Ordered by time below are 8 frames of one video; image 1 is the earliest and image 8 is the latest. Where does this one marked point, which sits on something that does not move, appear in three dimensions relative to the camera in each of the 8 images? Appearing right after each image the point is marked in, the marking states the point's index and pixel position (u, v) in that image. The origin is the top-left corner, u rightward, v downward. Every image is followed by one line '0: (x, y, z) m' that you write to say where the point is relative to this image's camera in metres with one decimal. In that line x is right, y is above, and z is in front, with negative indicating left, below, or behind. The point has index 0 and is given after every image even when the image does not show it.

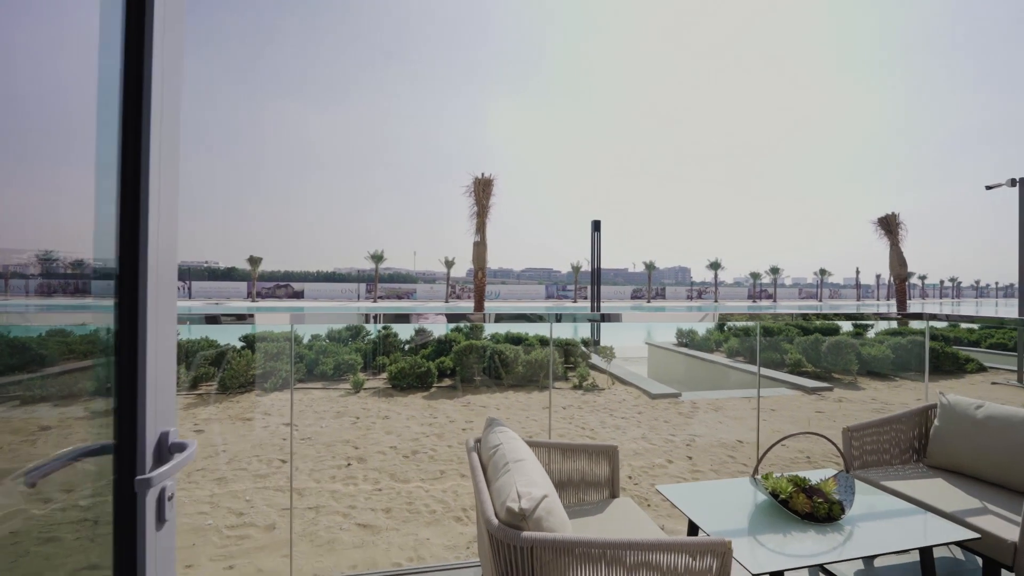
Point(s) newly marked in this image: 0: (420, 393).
0: (-0.8, -0.8, +3.8) m
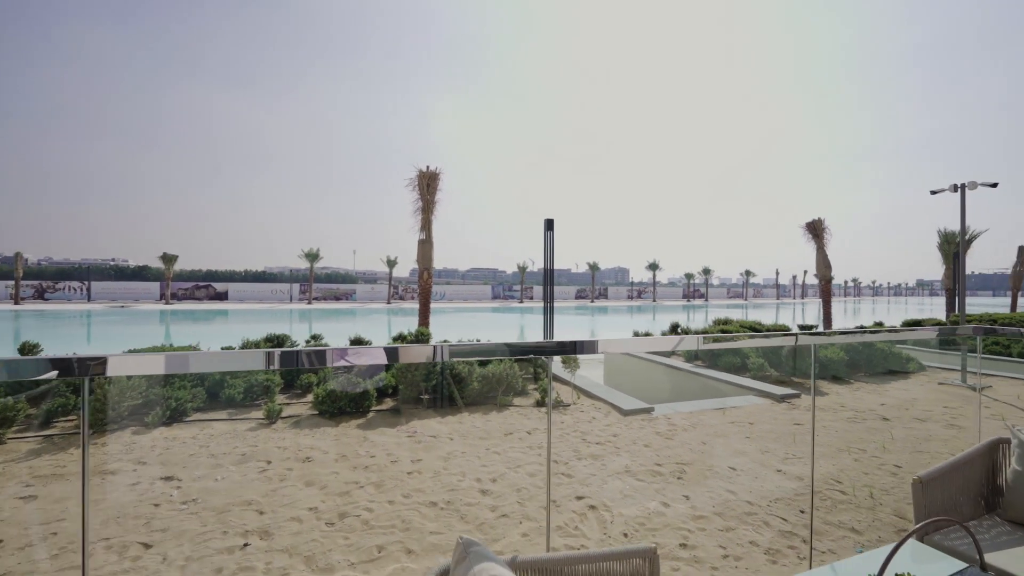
0: (-1.0, -0.9, +2.8) m
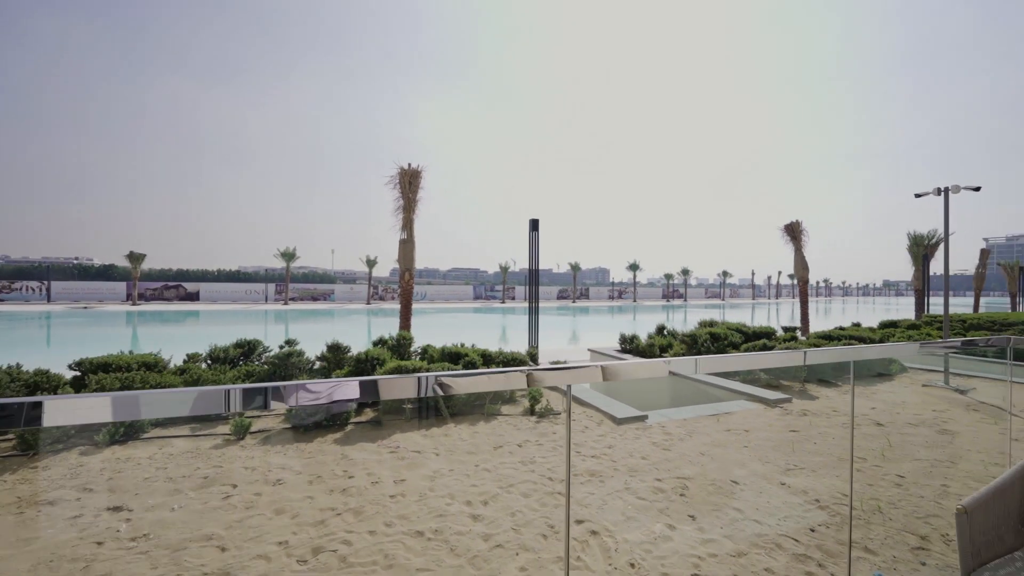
0: (-1.1, -0.9, +2.5) m
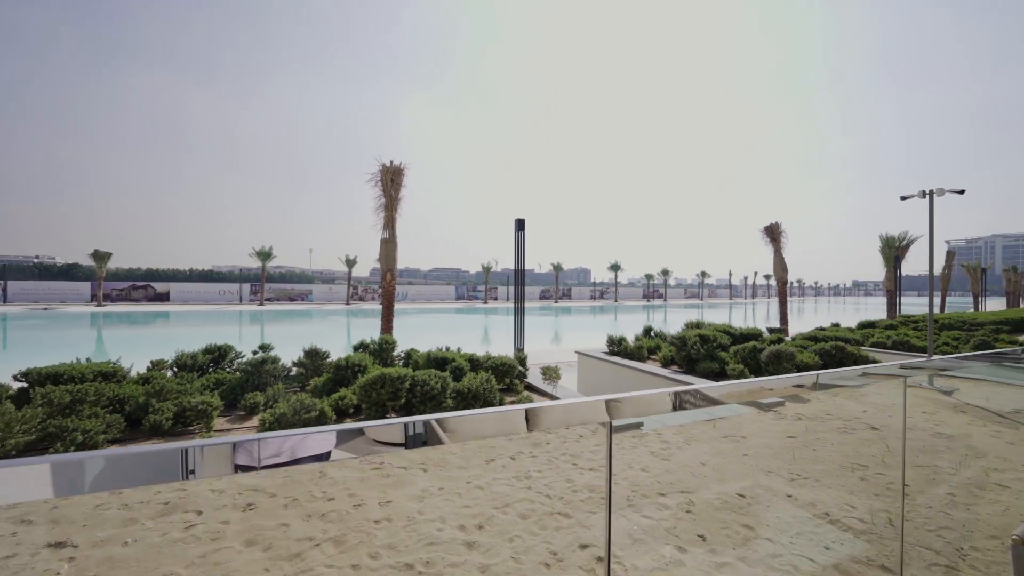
0: (-1.1, -1.0, +2.2) m
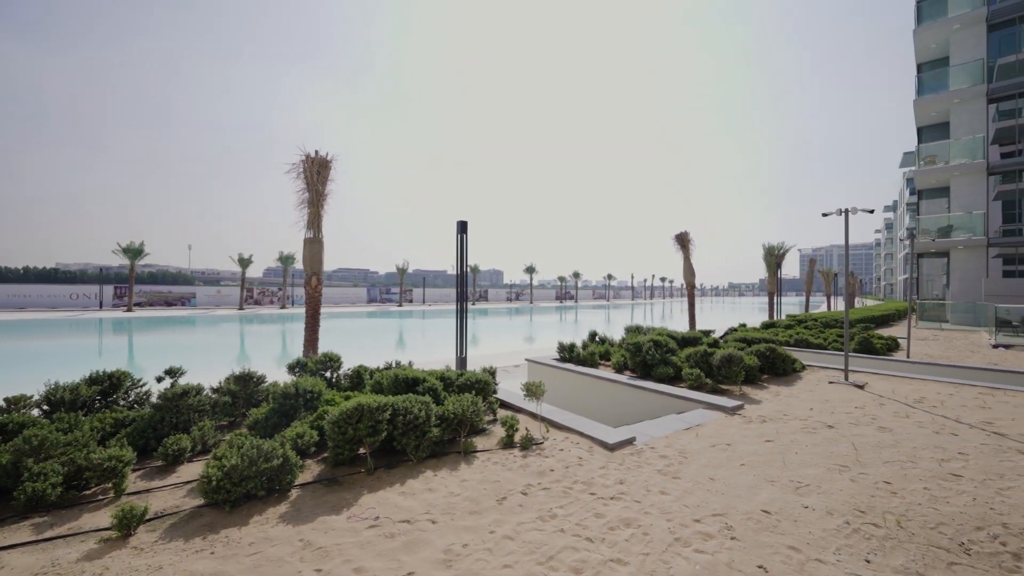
0: (-0.6, -1.1, +1.6) m
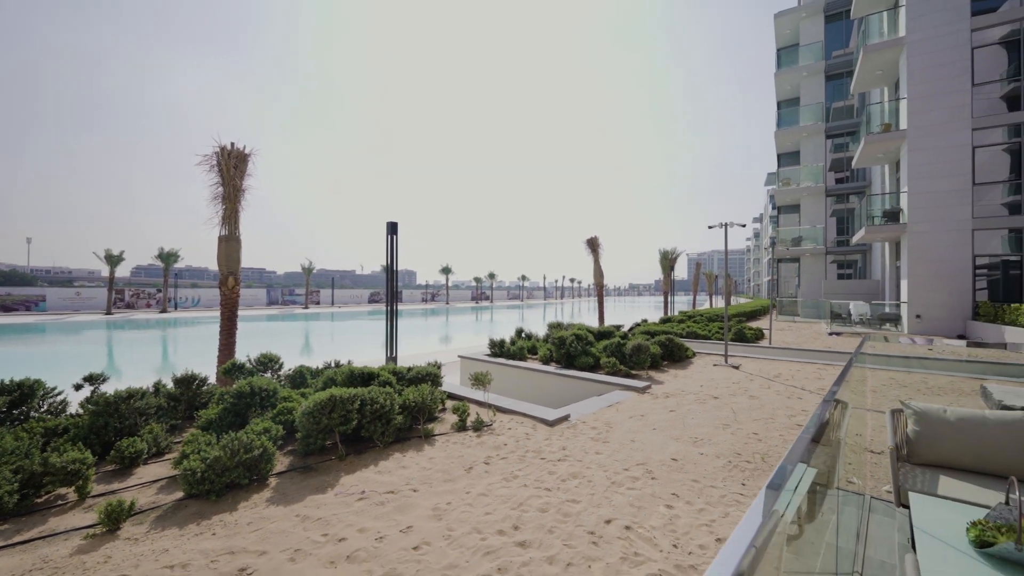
0: (-0.5, -1.1, +2.1) m
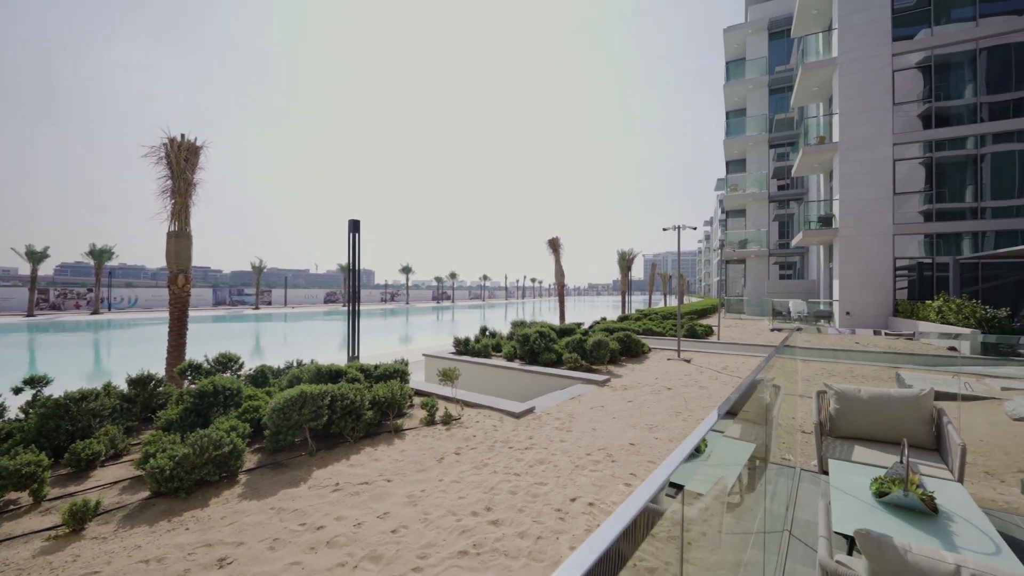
0: (-0.6, -1.0, +2.3) m
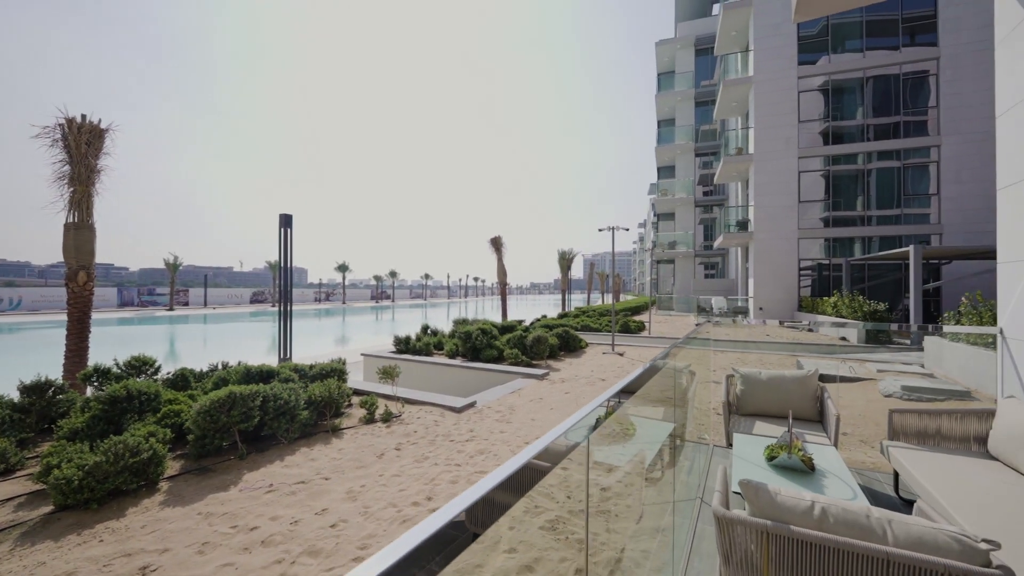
0: (-1.0, -1.0, +2.3) m
